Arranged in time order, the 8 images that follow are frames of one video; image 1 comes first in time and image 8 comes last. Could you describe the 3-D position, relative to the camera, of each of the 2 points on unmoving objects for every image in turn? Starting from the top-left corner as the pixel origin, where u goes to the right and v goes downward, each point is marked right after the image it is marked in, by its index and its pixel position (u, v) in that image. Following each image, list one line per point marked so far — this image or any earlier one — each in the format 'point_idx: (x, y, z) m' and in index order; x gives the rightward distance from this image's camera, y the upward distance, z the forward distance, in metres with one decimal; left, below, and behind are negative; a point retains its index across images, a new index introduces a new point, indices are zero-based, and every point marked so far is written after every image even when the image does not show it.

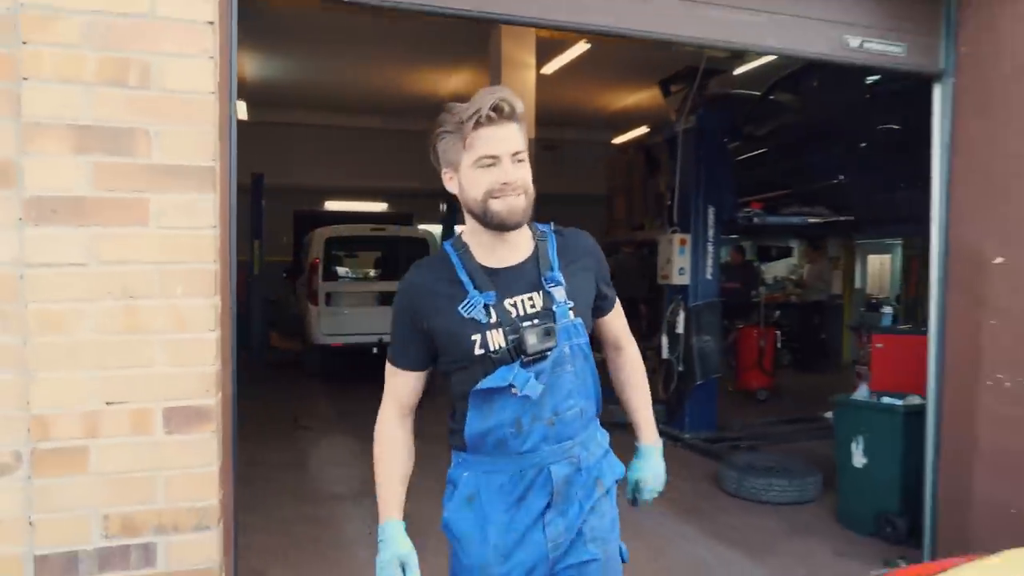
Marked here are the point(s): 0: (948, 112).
0: (+2.0, +0.8, +3.4) m
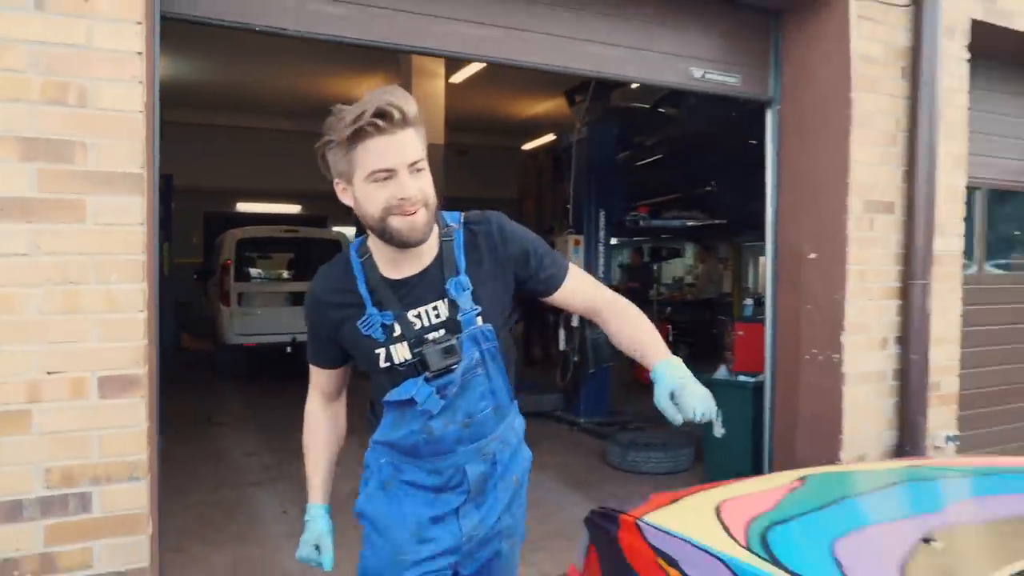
0: (+1.5, +0.9, +4.0) m
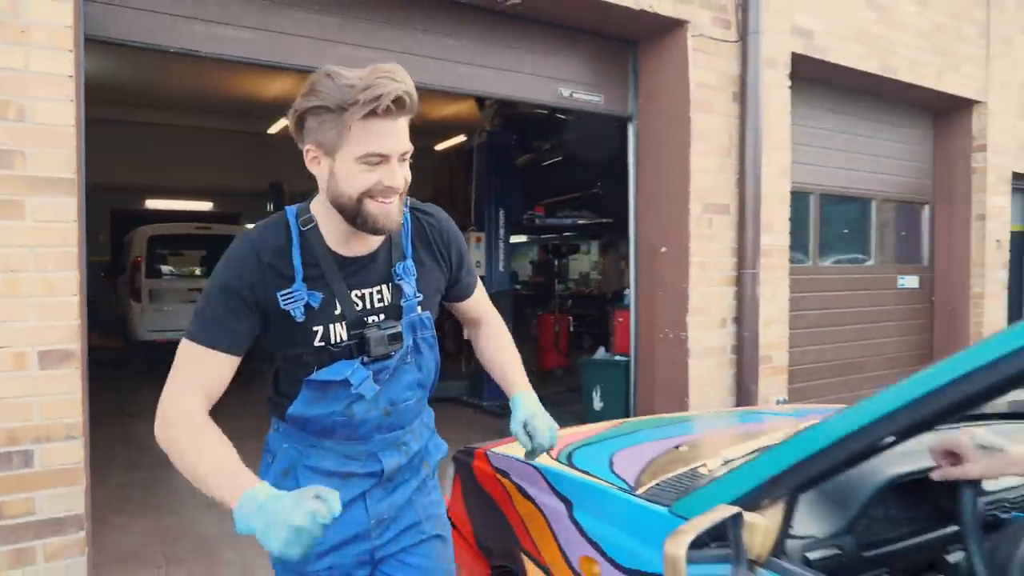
0: (+0.8, +0.9, +4.7) m
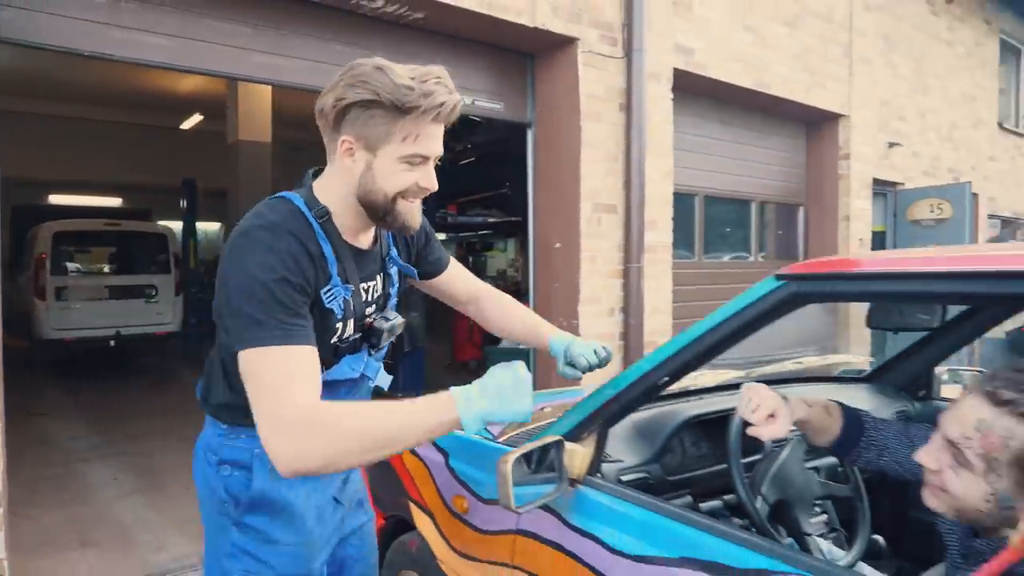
0: (+0.1, +1.0, +5.1) m
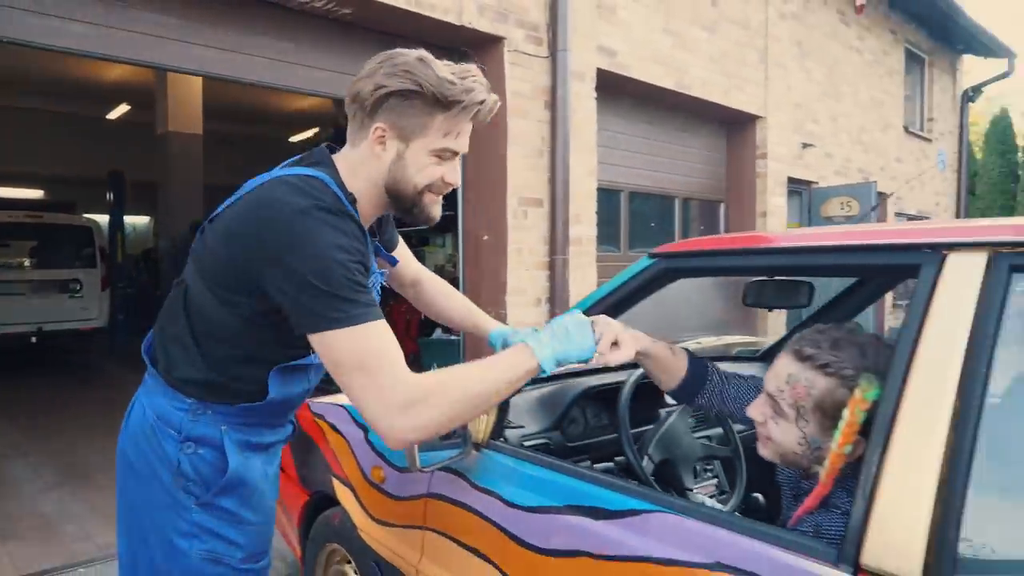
0: (-0.4, +1.0, +5.3) m
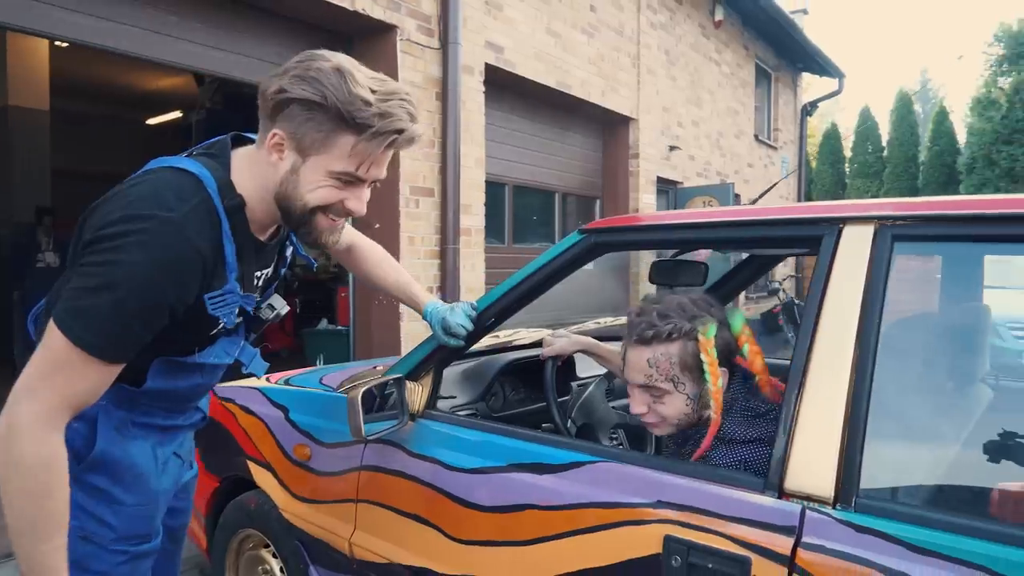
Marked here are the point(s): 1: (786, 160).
0: (-1.2, +1.1, +5.2) m
1: (+4.9, +2.2, +12.8) m
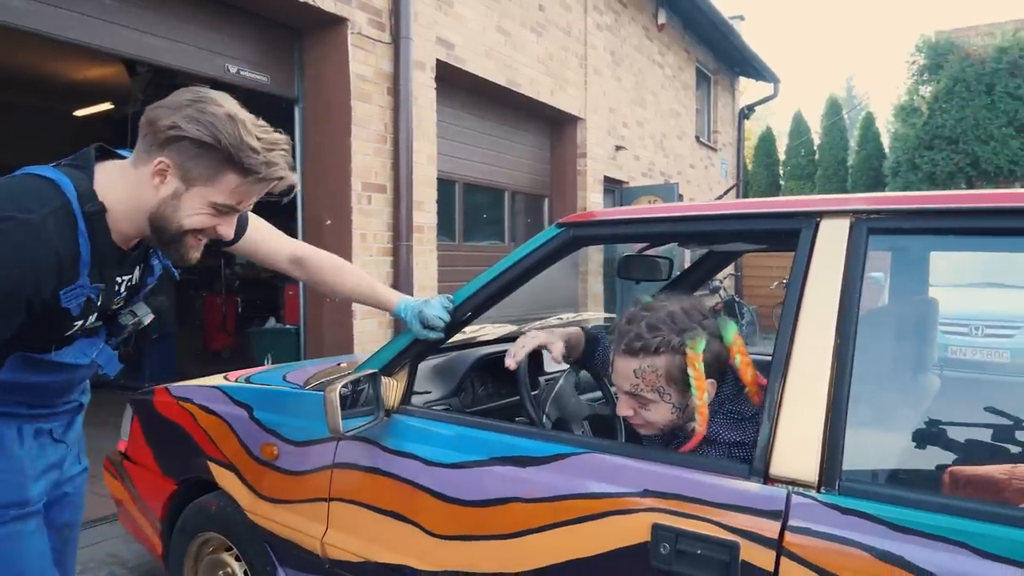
0: (-1.5, +1.1, +5.1) m
1: (+3.9, +2.3, +13.2) m
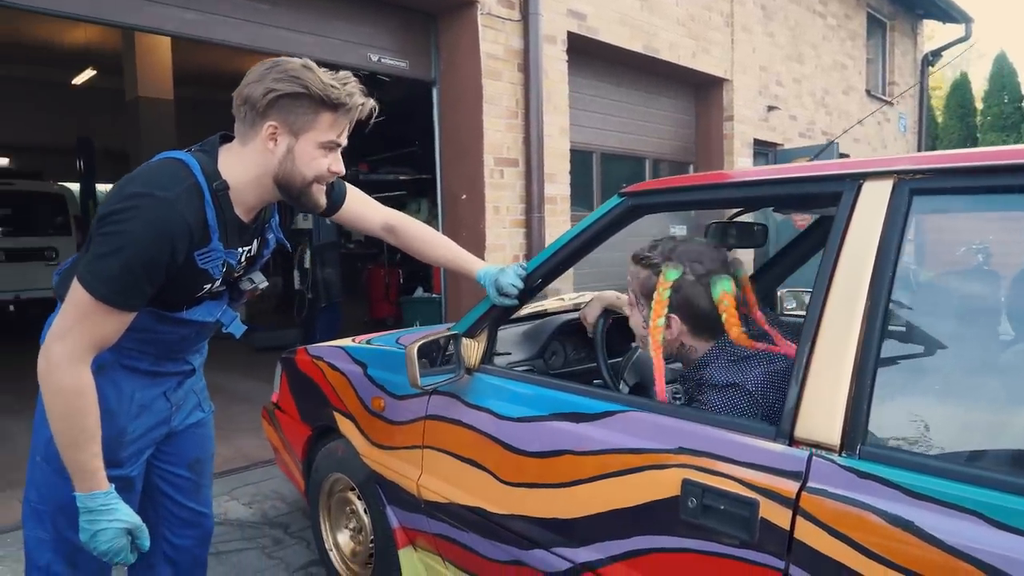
0: (-0.5, +1.4, +5.4) m
1: (+6.5, +2.8, +12.0) m
